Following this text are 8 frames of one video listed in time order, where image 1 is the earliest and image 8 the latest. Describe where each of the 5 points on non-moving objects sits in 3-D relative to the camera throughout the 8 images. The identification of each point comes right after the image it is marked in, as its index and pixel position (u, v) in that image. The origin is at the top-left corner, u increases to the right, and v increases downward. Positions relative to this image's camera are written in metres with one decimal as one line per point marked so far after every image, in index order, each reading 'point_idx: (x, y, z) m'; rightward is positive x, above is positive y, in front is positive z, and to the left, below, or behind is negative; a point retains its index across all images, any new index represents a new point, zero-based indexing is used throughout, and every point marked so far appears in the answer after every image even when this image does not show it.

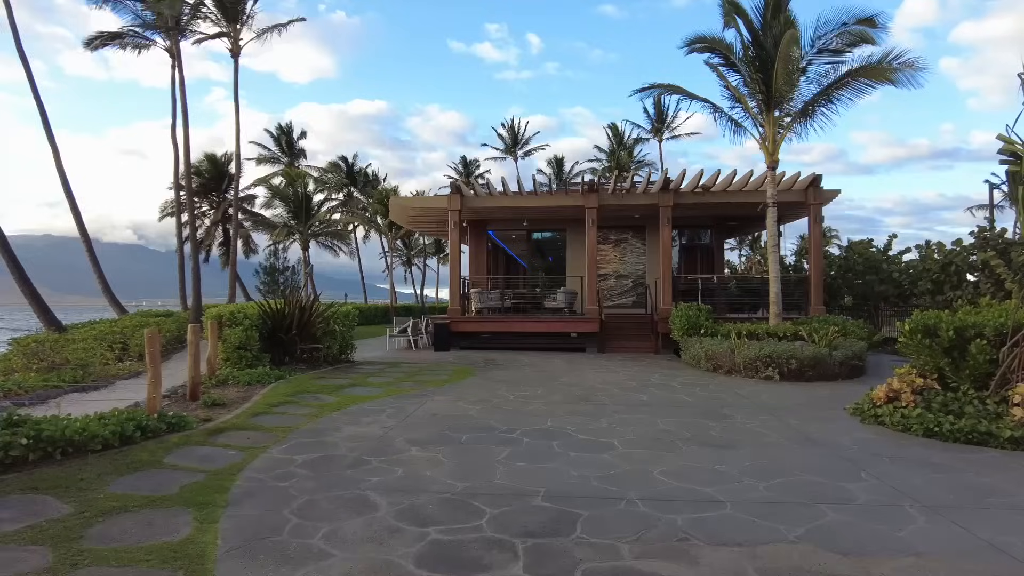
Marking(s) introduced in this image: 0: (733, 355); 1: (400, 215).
0: (+3.6, -1.1, +10.8) m
1: (-2.8, +1.9, +16.5) m
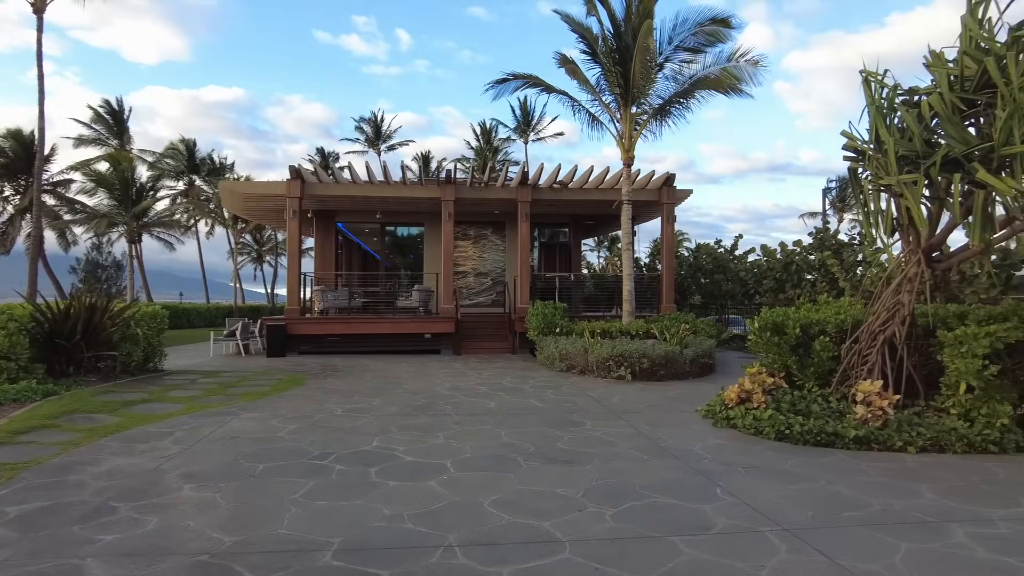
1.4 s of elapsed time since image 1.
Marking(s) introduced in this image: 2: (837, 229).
0: (+1.2, -1.1, +10.4) m
1: (-6.3, +1.9, +14.7) m
2: (+6.1, +1.1, +12.5) m
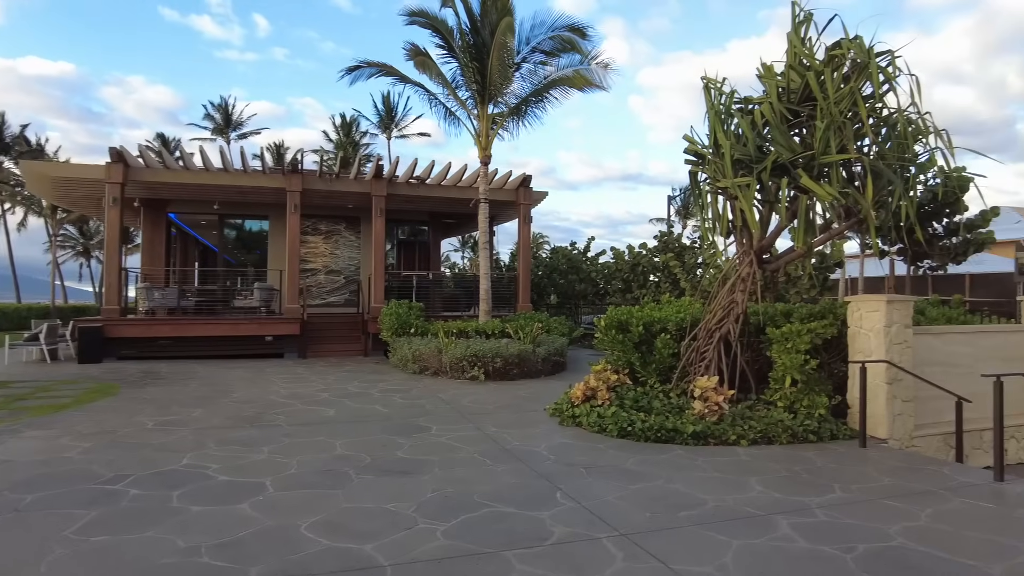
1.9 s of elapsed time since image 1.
0: (-1.1, -1.0, +10.0) m
1: (-9.2, +2.0, +12.8) m
2: (+3.3, +1.1, +13.2) m
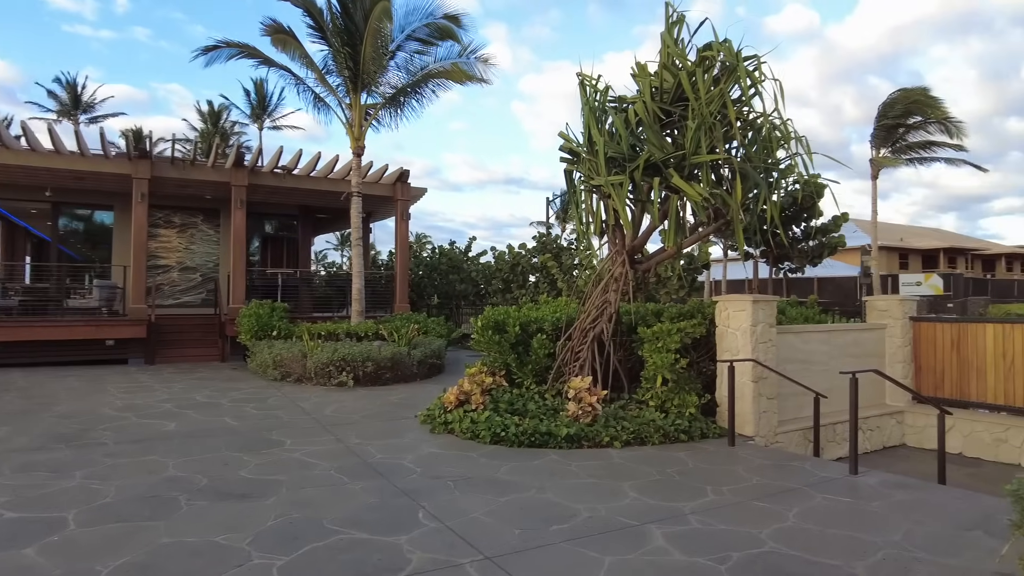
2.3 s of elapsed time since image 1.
0: (-2.9, -1.0, +9.3) m
1: (-11.4, +2.0, +10.6) m
2: (+0.9, +1.1, +13.1) m
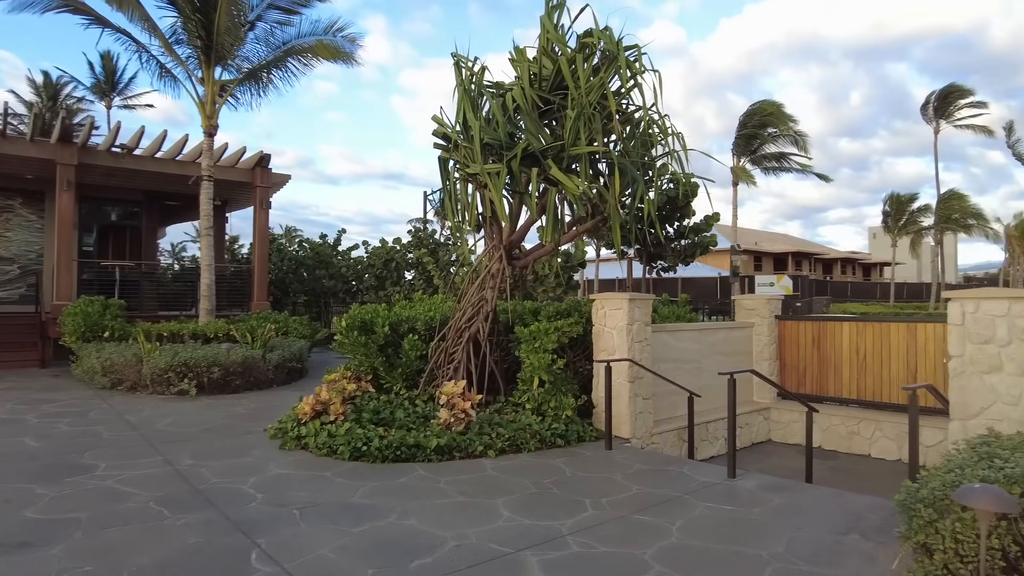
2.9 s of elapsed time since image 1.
0: (-4.6, -0.9, +8.1) m
1: (-13.1, +2.2, +7.8) m
2: (-1.5, +1.1, +12.6) m
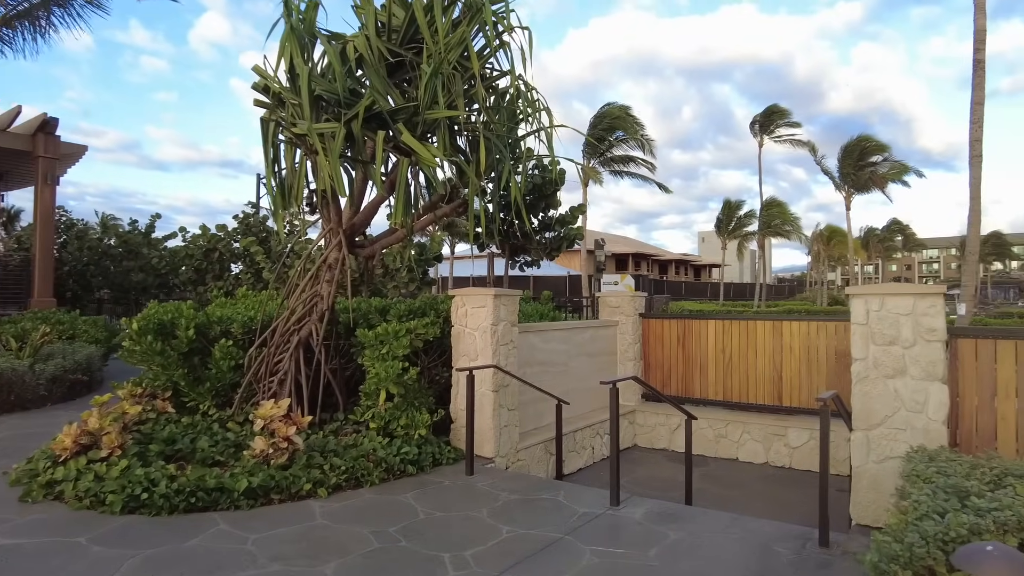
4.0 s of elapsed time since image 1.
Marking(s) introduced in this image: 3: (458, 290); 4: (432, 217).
0: (-6.1, -0.9, +5.9) m
1: (-14.4, +2.3, +3.8) m
2: (-4.1, +1.2, +10.9) m
3: (-0.4, 0.0, +5.6) m
4: (-0.8, +0.7, +6.3) m
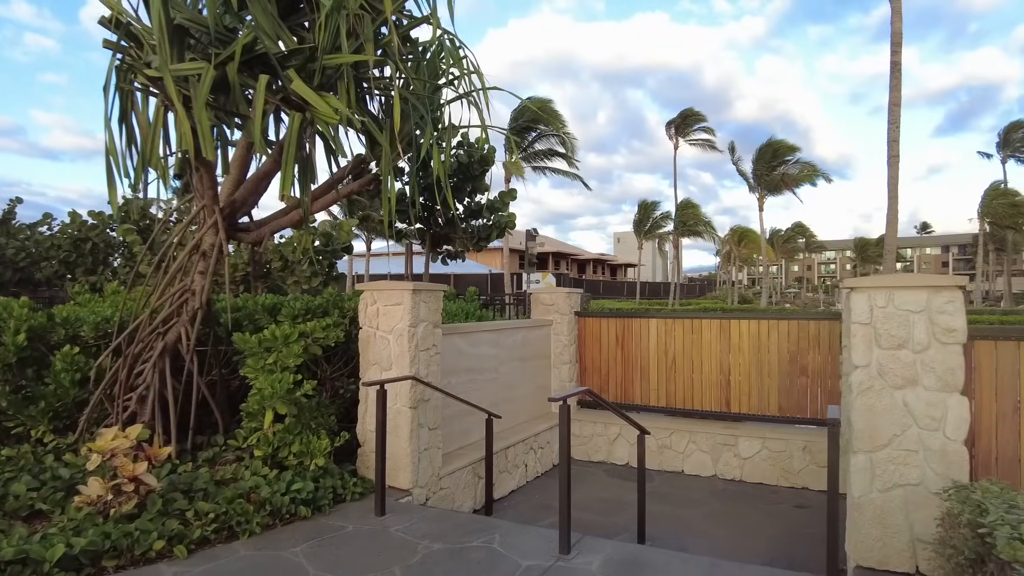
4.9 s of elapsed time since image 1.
0: (-6.6, -0.8, +4.2) m
1: (-14.6, +2.4, +1.1) m
2: (-5.2, +1.3, +9.5) m
3: (-1.0, 0.0, +4.6) m
4: (-1.4, +0.7, +5.2) m
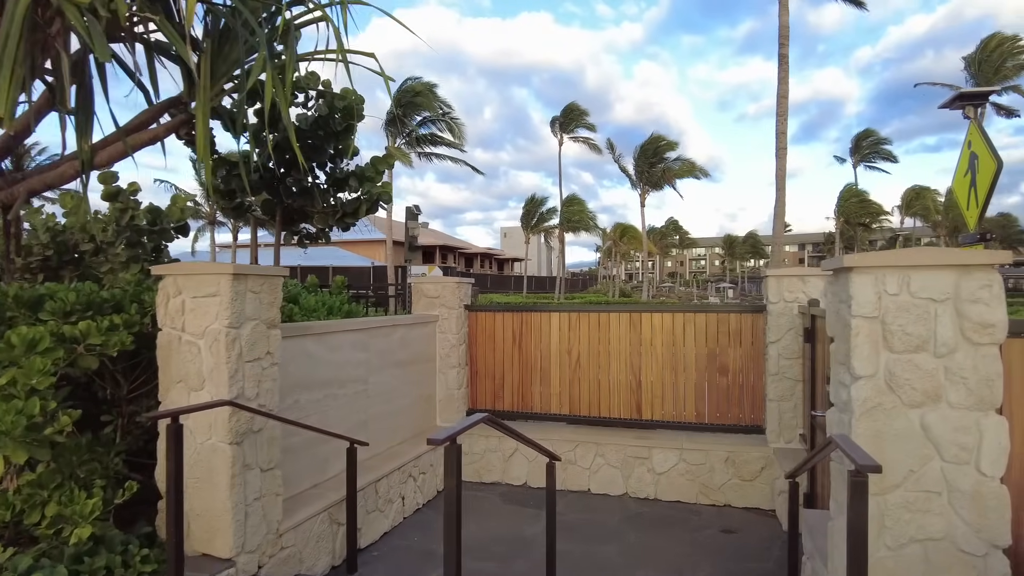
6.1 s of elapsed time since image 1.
0: (-7.2, -0.7, +1.9) m
1: (-14.5, +2.4, -2.6) m
2: (-6.7, +1.4, +7.3) m
3: (-1.6, +0.1, +3.2) m
4: (-2.1, +0.8, +3.8) m
